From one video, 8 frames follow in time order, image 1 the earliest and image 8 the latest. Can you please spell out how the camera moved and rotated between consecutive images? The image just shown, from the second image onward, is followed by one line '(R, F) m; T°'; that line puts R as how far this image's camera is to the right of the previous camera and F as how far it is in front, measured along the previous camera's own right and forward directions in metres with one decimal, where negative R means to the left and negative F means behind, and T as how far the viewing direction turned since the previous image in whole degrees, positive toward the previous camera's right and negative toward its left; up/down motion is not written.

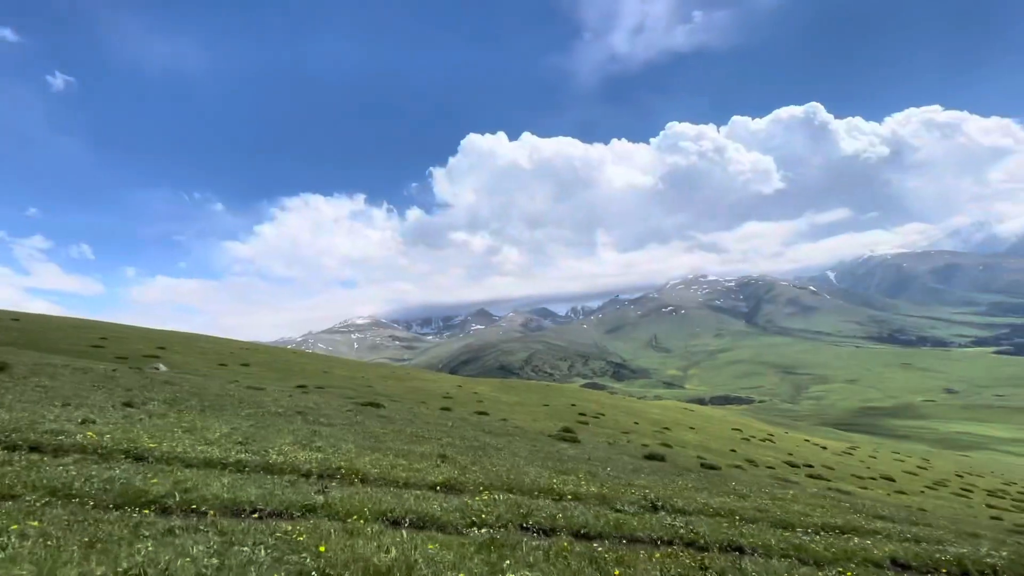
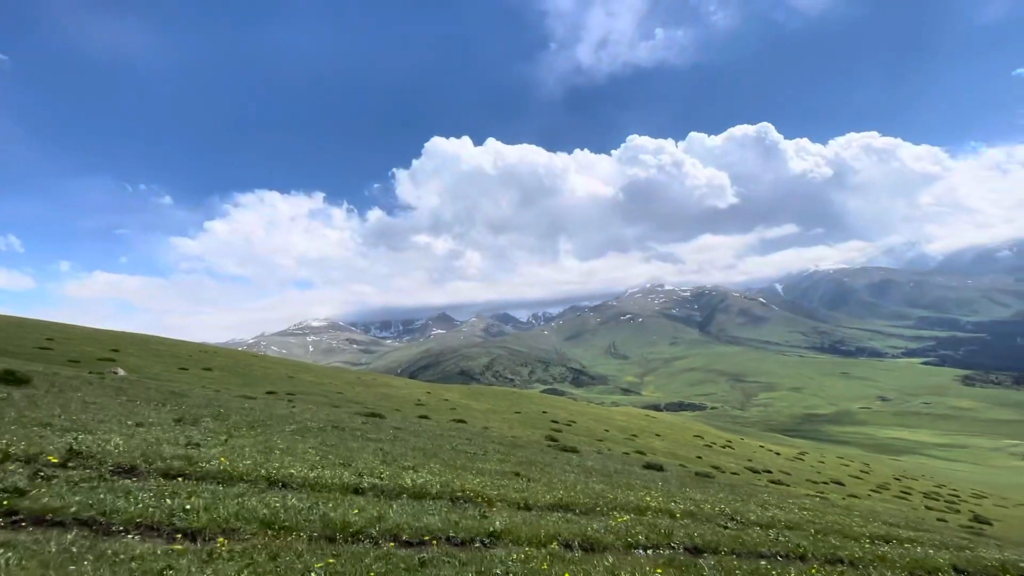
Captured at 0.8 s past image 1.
(-2.0, -0.2) m; +5°
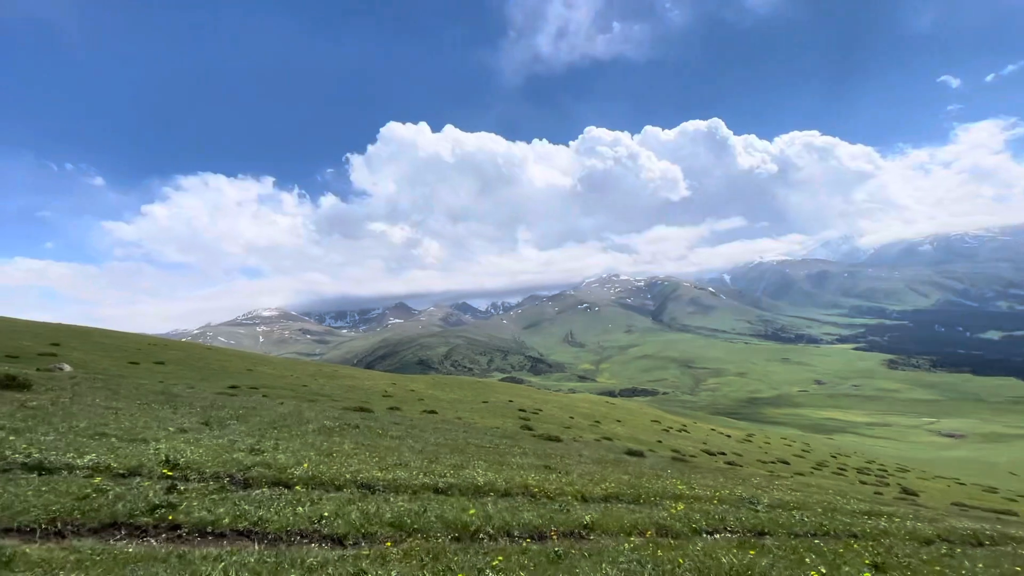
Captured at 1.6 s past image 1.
(-1.3, -0.3) m; +5°
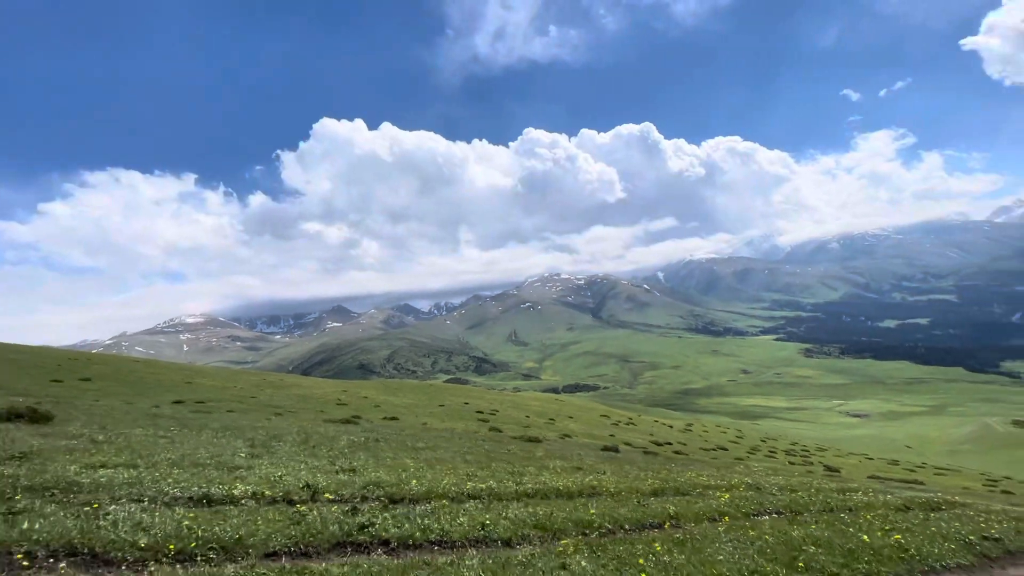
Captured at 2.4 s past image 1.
(-1.9, -0.7) m; +7°
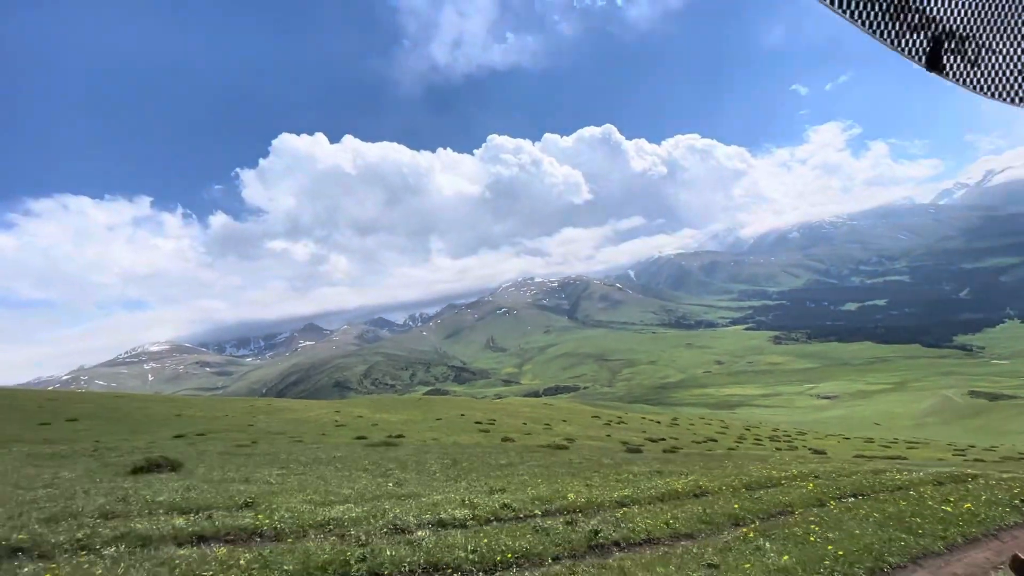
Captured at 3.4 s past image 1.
(-2.4, -1.0) m; +3°
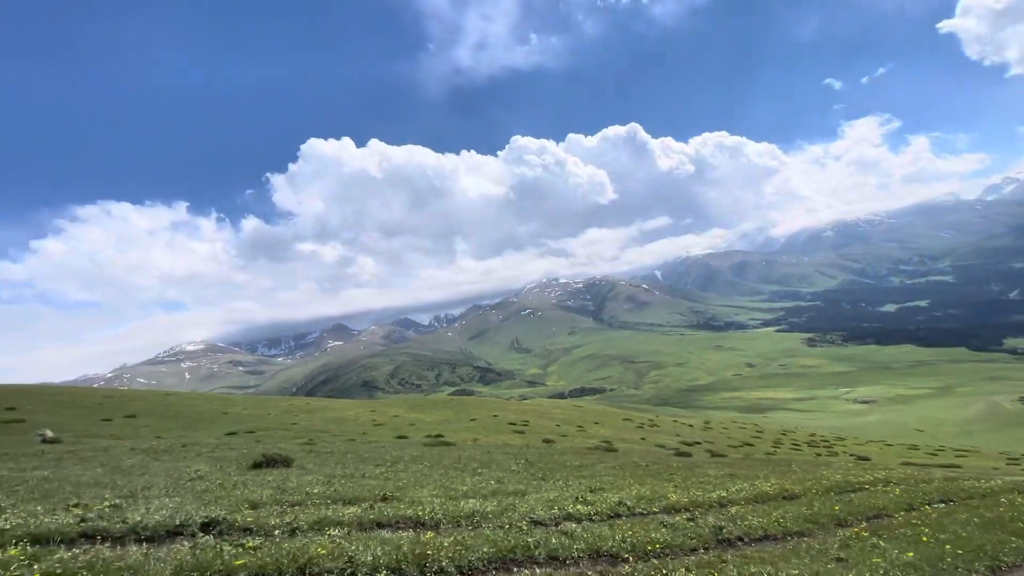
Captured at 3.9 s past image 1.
(-1.4, -0.4) m; -3°
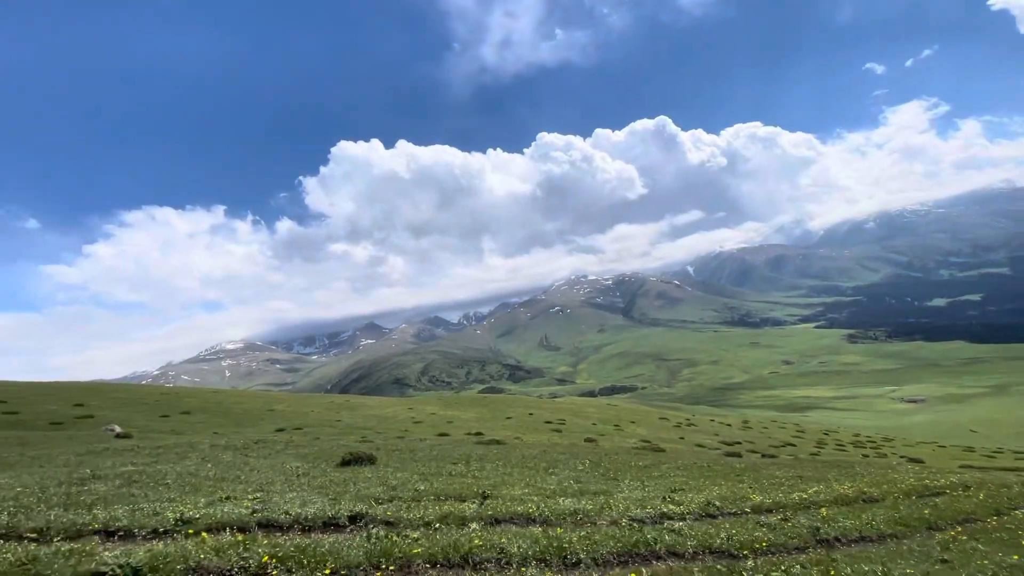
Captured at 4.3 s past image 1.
(-1.0, -0.3) m; -3°
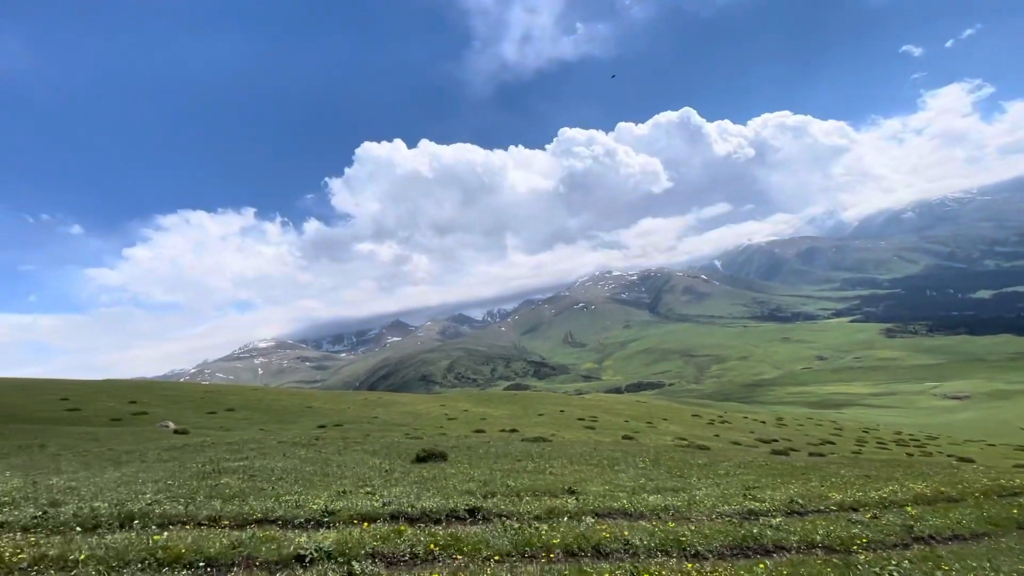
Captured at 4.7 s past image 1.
(-1.0, -0.3) m; -3°
